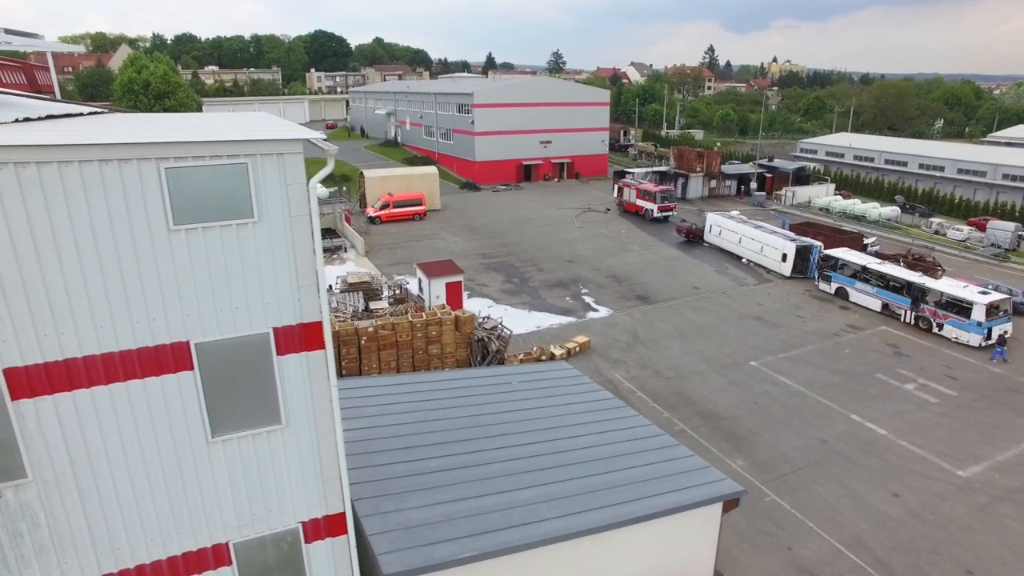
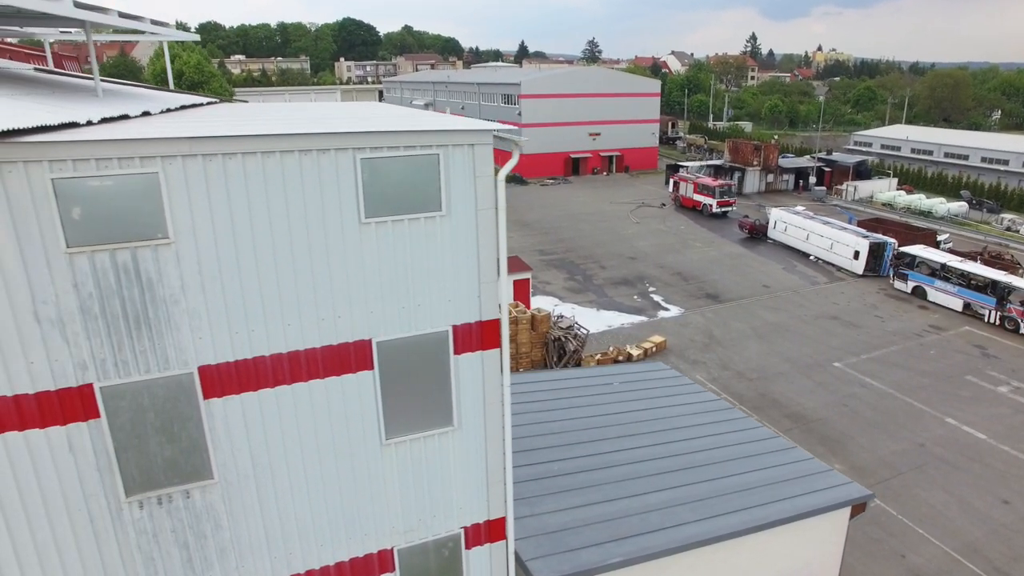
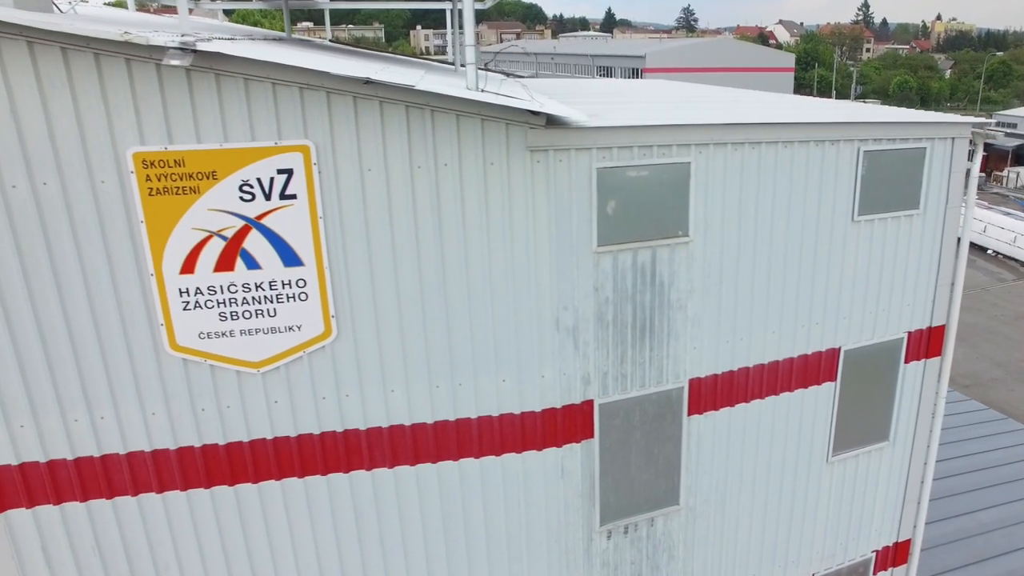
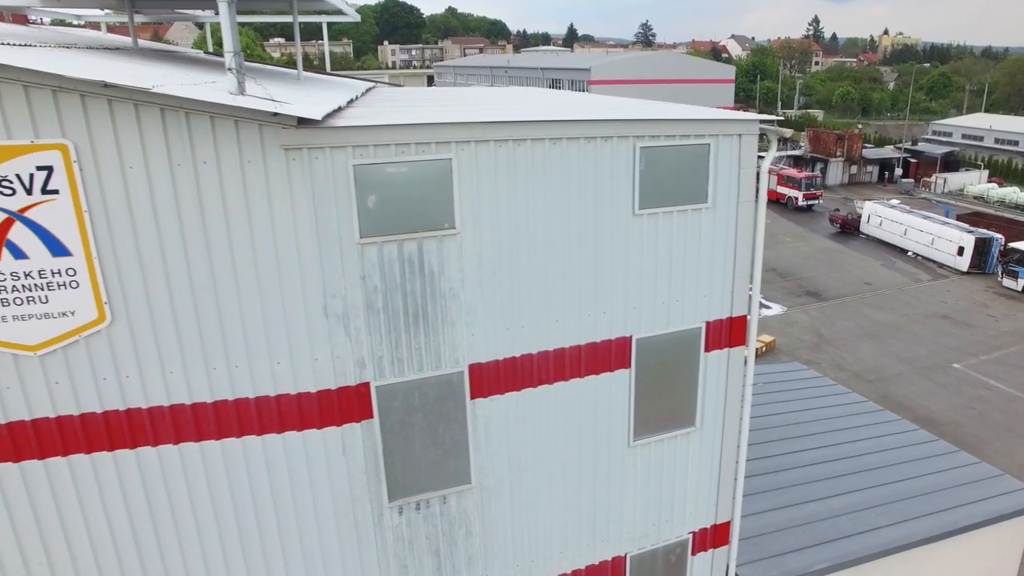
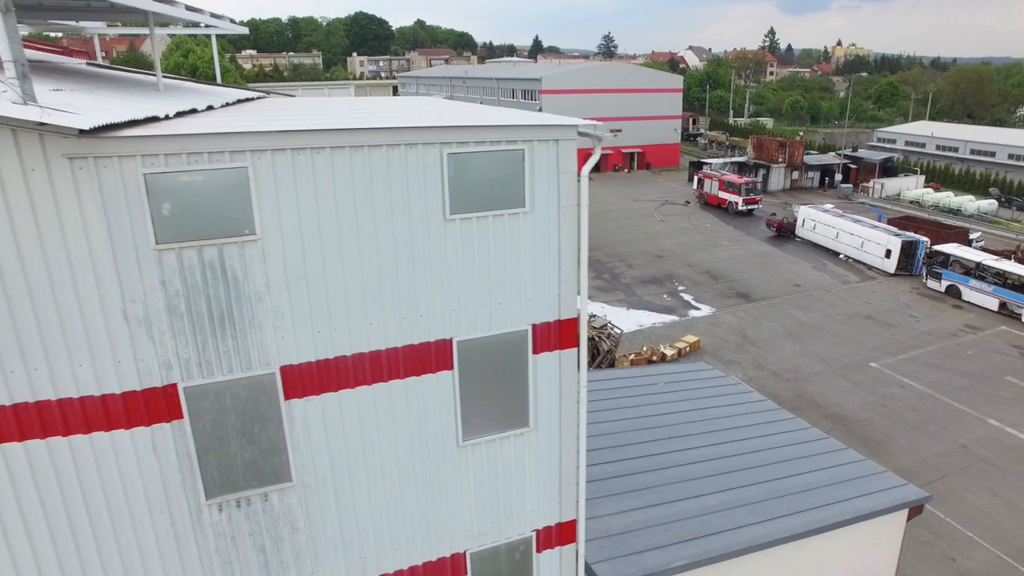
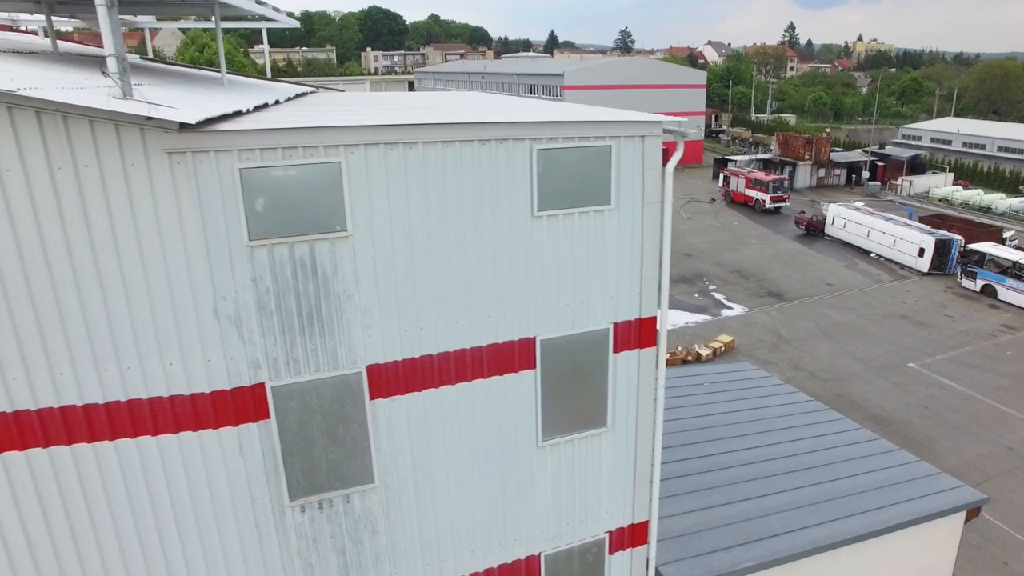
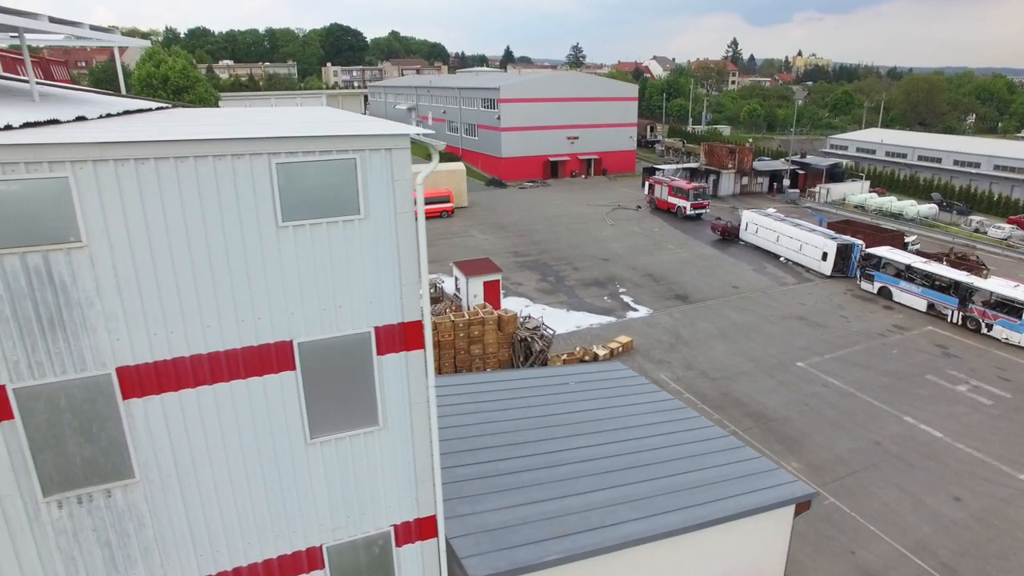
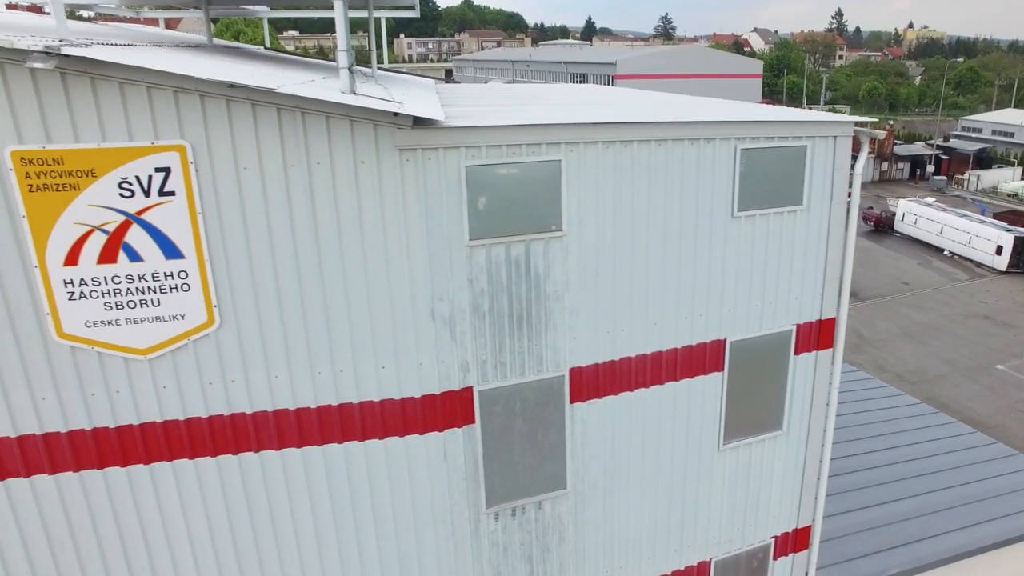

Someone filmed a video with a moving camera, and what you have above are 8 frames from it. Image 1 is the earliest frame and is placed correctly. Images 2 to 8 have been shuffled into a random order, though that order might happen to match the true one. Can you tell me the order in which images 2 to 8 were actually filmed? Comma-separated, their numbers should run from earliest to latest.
7, 2, 5, 6, 4, 8, 3
